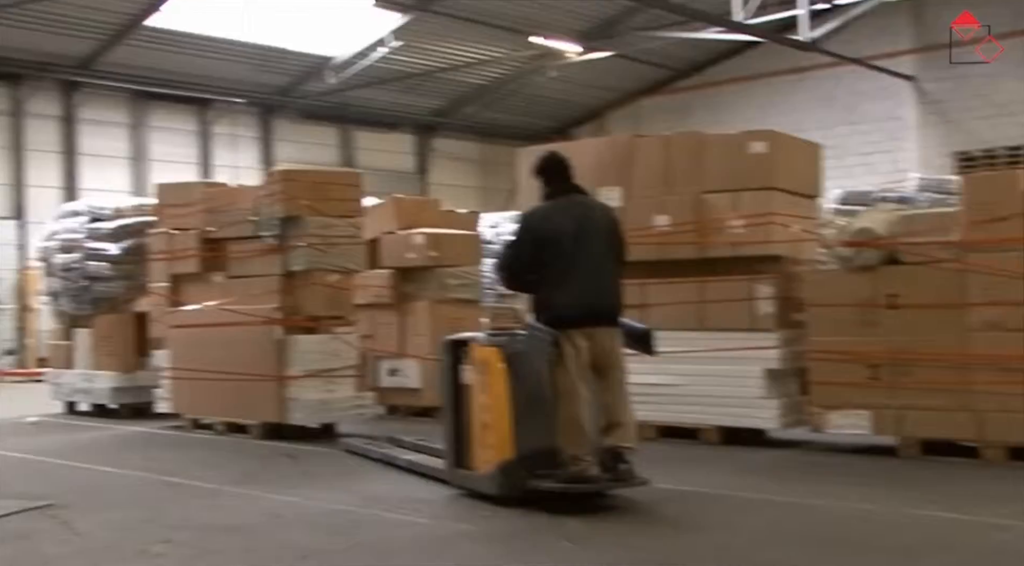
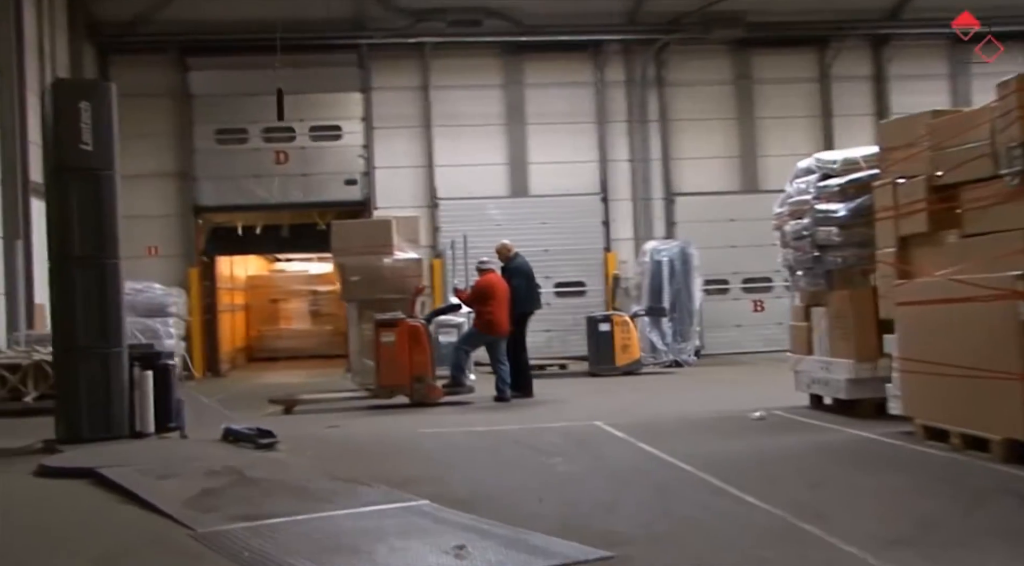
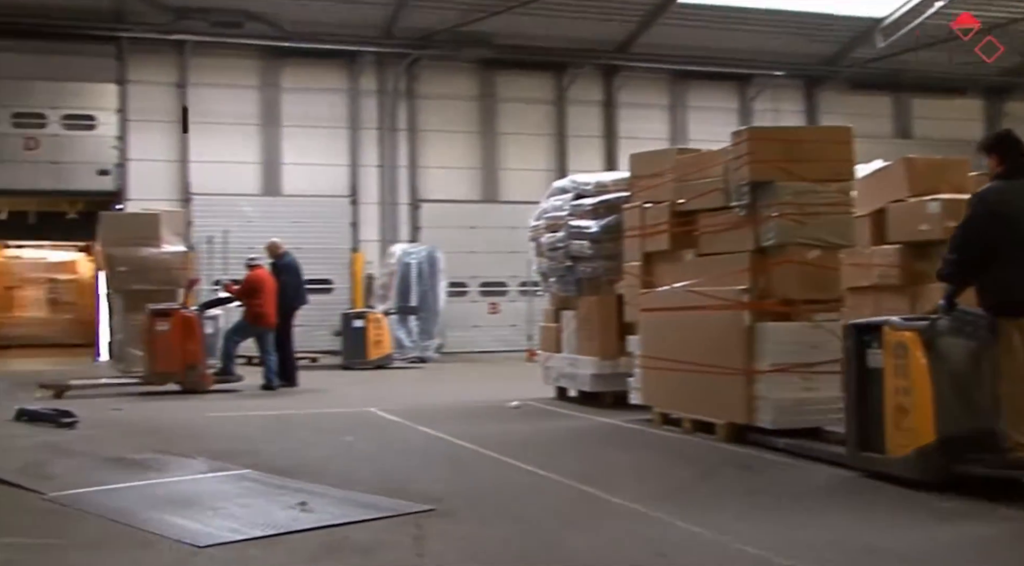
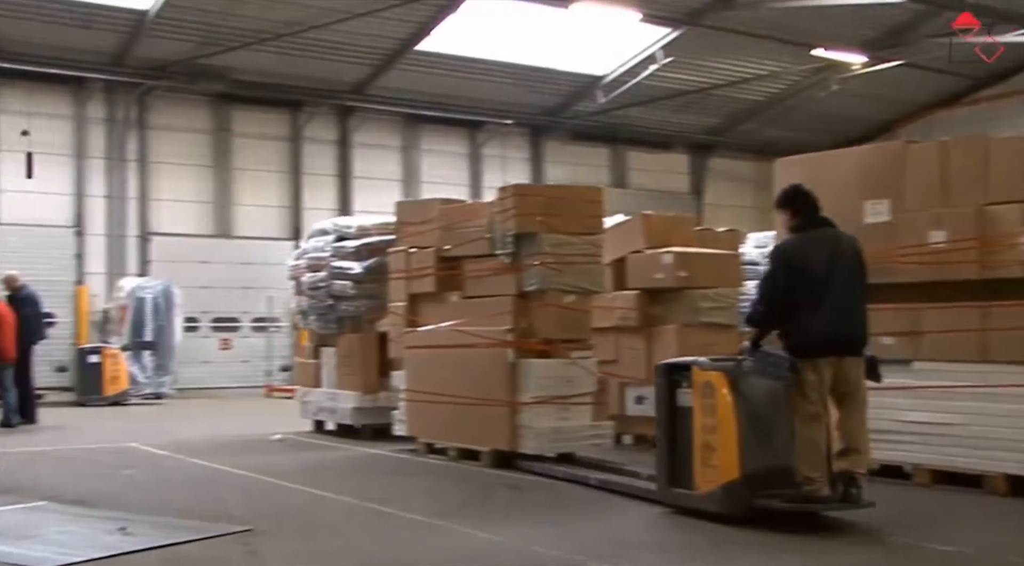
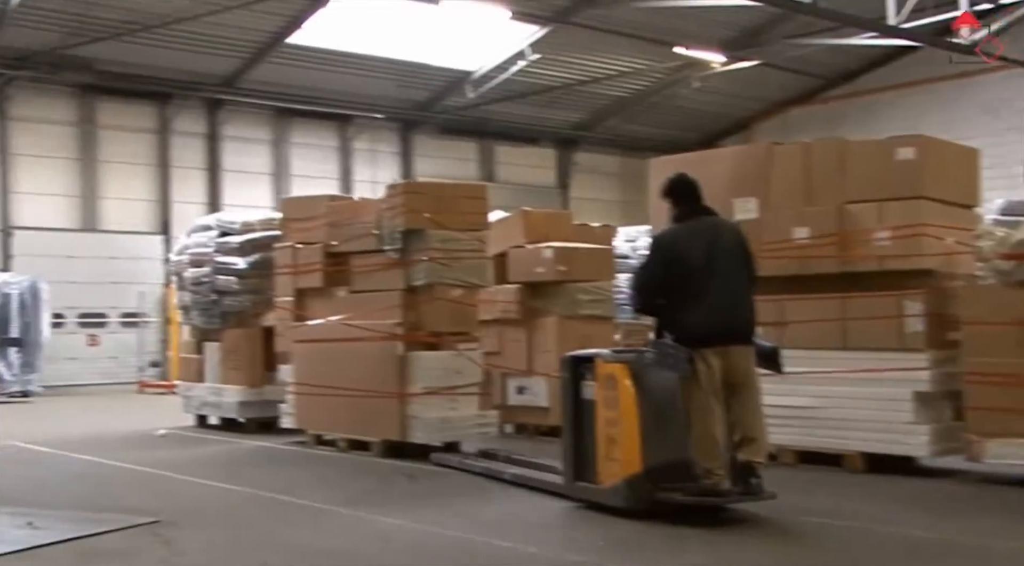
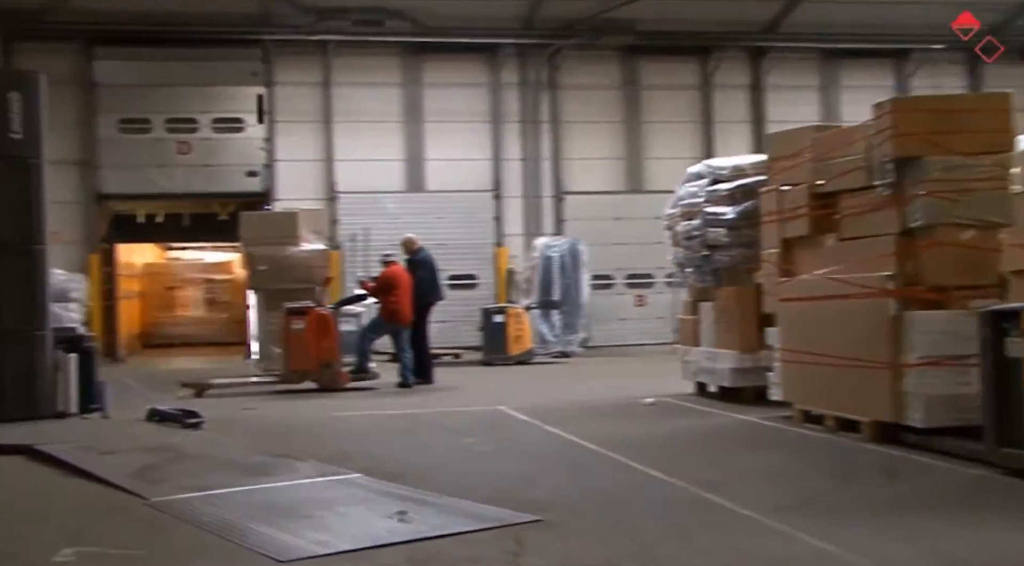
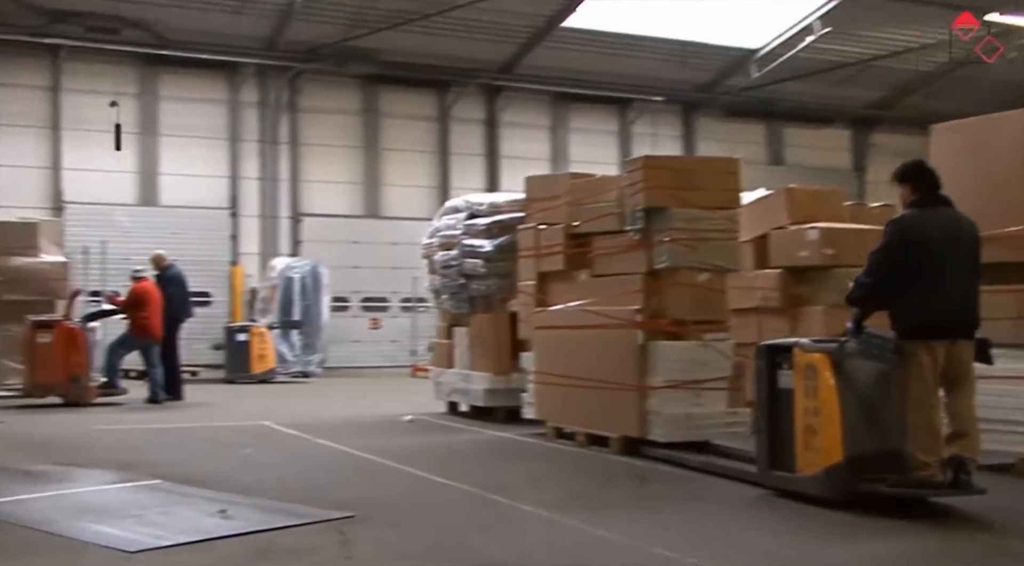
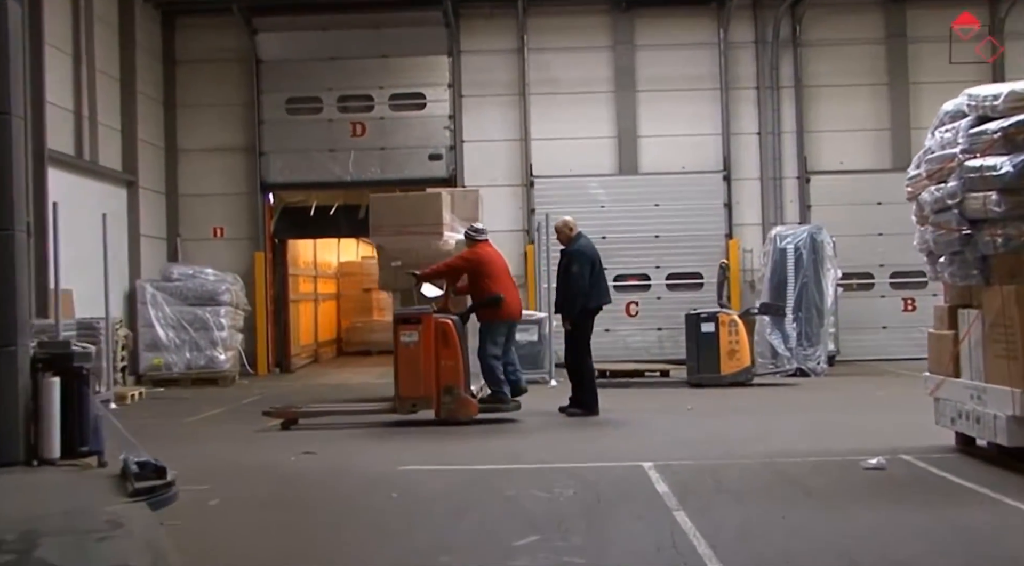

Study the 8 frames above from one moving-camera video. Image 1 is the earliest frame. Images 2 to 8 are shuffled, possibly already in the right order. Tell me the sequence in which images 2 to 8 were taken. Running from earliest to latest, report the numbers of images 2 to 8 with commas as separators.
5, 4, 7, 3, 6, 2, 8
